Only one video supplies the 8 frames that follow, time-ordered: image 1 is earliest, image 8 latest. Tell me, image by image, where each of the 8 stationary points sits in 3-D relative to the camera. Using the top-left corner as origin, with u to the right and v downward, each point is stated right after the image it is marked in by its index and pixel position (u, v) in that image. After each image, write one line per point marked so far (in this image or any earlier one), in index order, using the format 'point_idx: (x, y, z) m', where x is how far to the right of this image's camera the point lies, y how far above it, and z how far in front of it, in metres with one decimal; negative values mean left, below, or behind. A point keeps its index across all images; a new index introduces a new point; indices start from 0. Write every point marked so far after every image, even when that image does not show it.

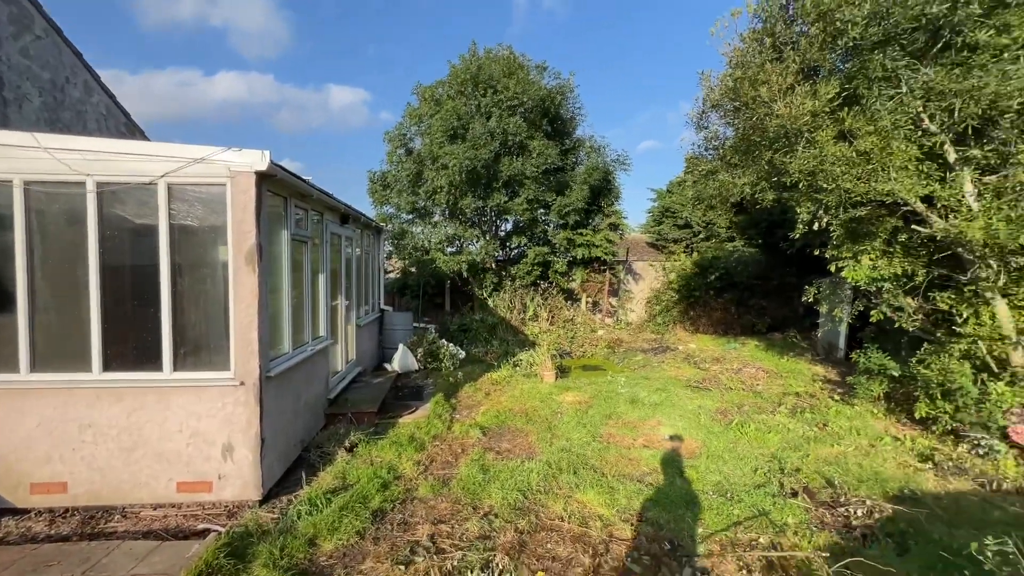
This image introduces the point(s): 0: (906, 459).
0: (+3.6, -1.5, +4.1) m
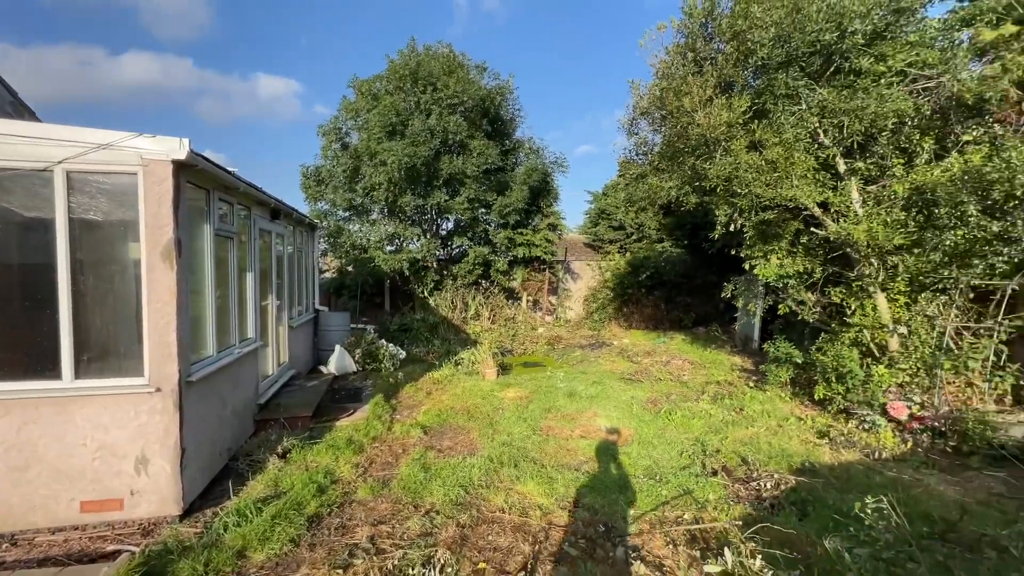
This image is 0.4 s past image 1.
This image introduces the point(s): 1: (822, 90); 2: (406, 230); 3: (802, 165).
0: (+3.0, -1.5, +4.6) m
1: (+3.1, +1.9, +4.5) m
2: (-2.2, +1.2, +9.6) m
3: (+2.9, +1.2, +4.5) m
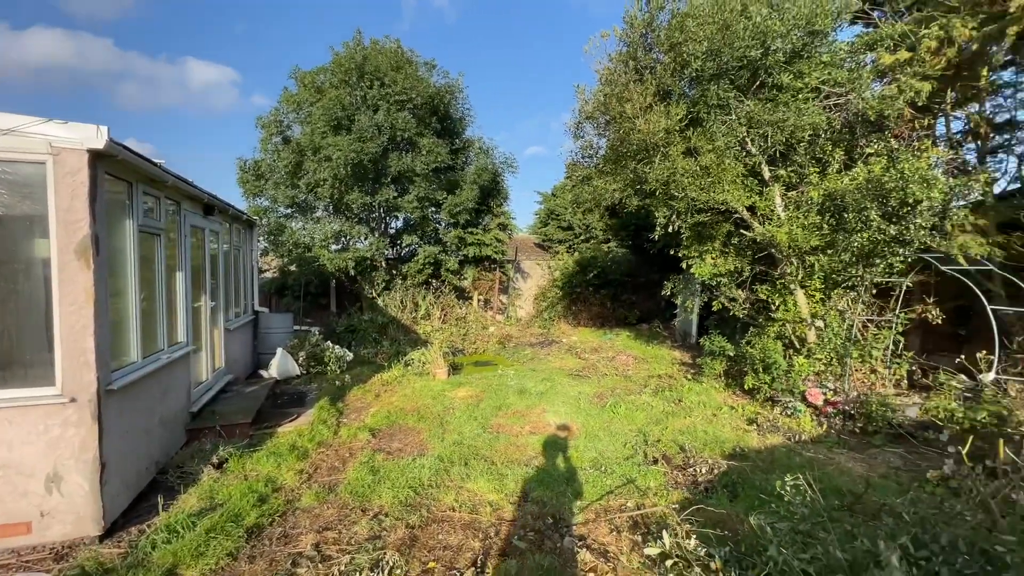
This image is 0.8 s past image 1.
0: (+2.5, -1.5, +4.9) m
1: (+2.5, +2.0, +4.8) m
2: (-3.3, +1.2, +9.3) m
3: (+2.4, +1.3, +4.9) m
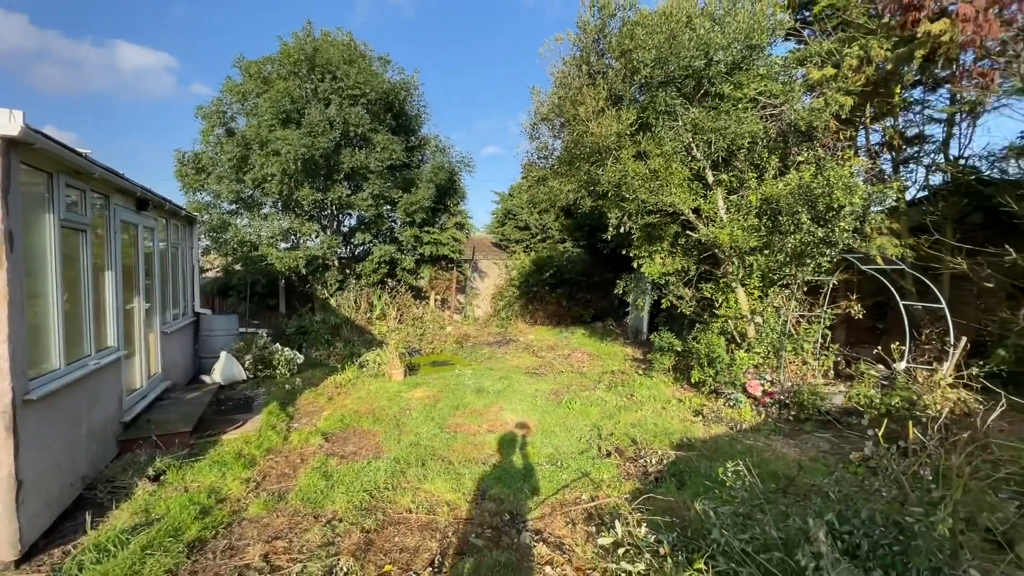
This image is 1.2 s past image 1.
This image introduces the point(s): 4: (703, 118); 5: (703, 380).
0: (+2.0, -1.5, +5.2) m
1: (+2.0, +2.0, +5.1) m
2: (-4.2, +1.2, +9.0) m
3: (+1.9, +1.3, +5.1) m
4: (+2.1, +1.9, +5.0) m
5: (+2.4, -1.2, +5.8) m
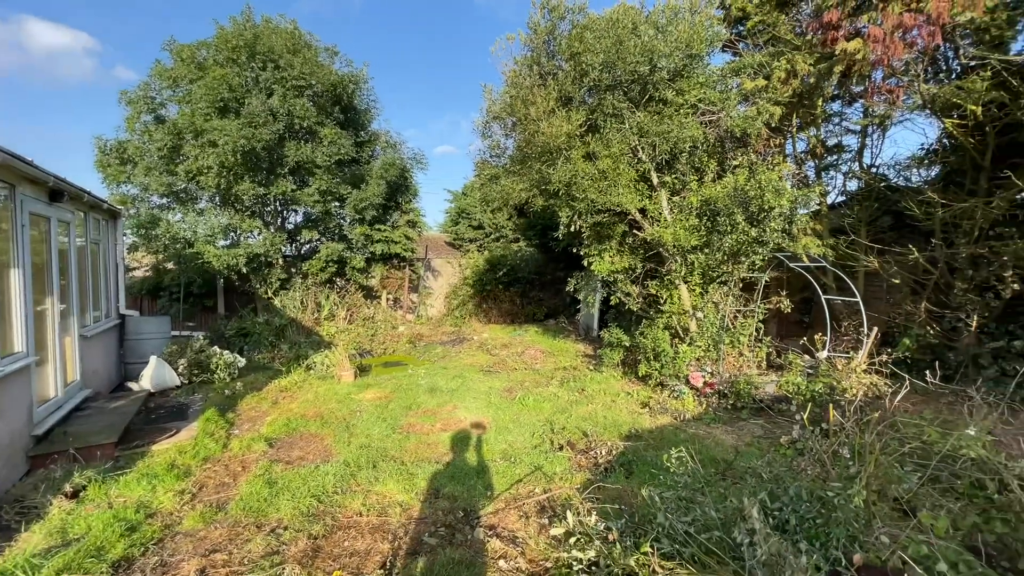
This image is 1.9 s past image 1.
0: (+1.5, -1.4, +5.4) m
1: (+1.5, +2.0, +5.3) m
2: (-5.1, +1.2, +8.6) m
3: (+1.3, +1.3, +5.3) m
4: (+1.6, +1.9, +5.2) m
5: (+1.8, -1.1, +6.0) m
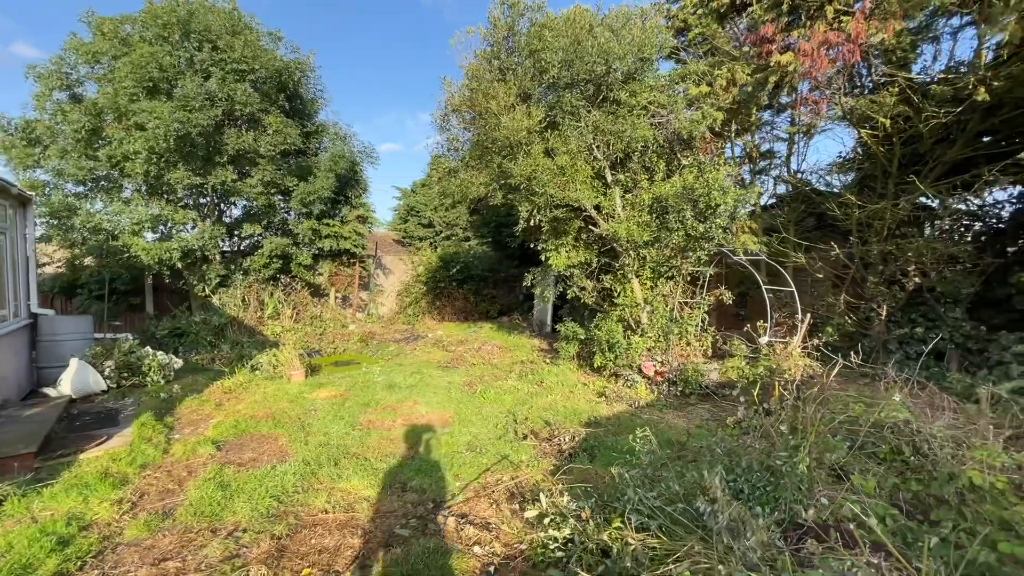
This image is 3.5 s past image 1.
0: (+1.0, -1.4, +5.6) m
1: (+1.0, +2.1, +5.4) m
2: (-5.9, +1.3, +7.9) m
3: (+0.9, +1.4, +5.4) m
4: (+1.1, +2.0, +5.4) m
5: (+1.3, -1.1, +6.2) m
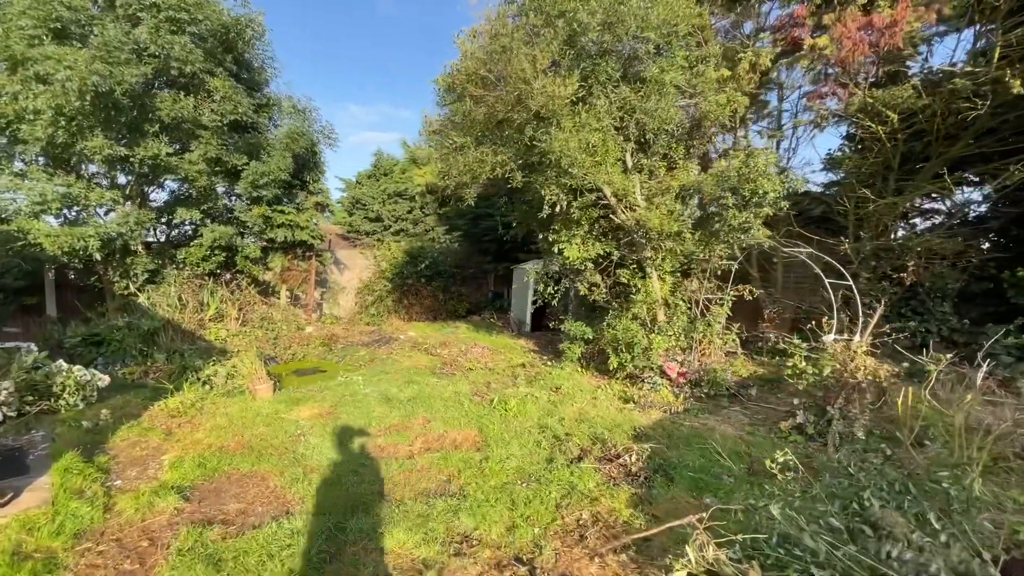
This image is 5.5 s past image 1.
0: (+1.2, -1.3, +5.0) m
1: (+1.2, +2.2, +4.9) m
2: (-6.0, +1.3, +6.4) m
3: (+1.1, +1.4, +4.9) m
4: (+1.3, +2.1, +4.9) m
5: (+1.4, -1.0, +5.7) m
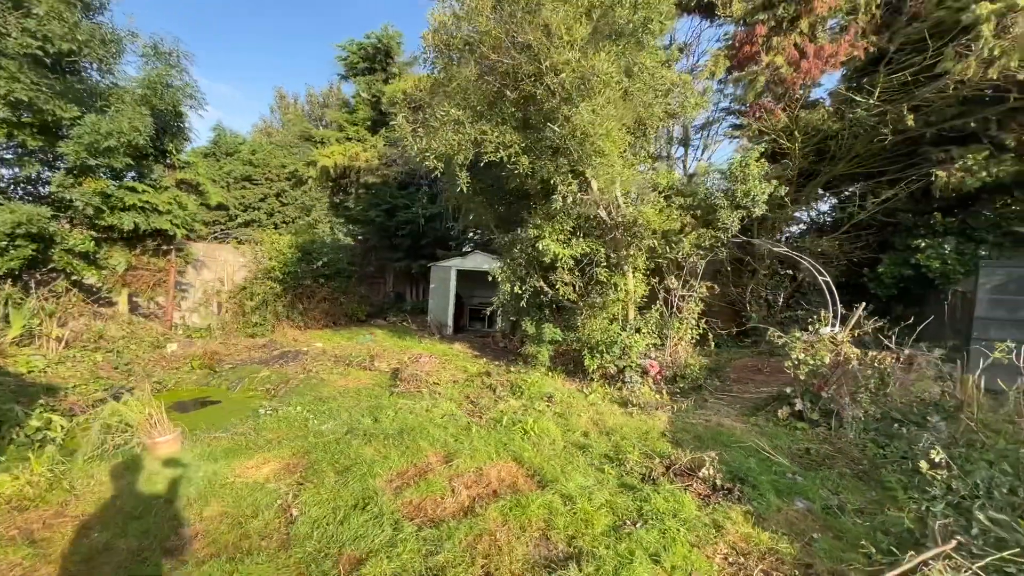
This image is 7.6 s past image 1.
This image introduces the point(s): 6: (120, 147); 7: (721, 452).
0: (+1.1, -1.3, +4.8) m
1: (+1.2, +2.2, +4.6) m
2: (-6.1, +1.2, +3.7) m
3: (+1.0, +1.5, +4.6) m
4: (+1.3, +2.1, +4.7) m
5: (+1.1, -1.0, +5.5) m
6: (-4.9, +1.8, +5.6) m
7: (+1.7, -1.3, +3.7) m
